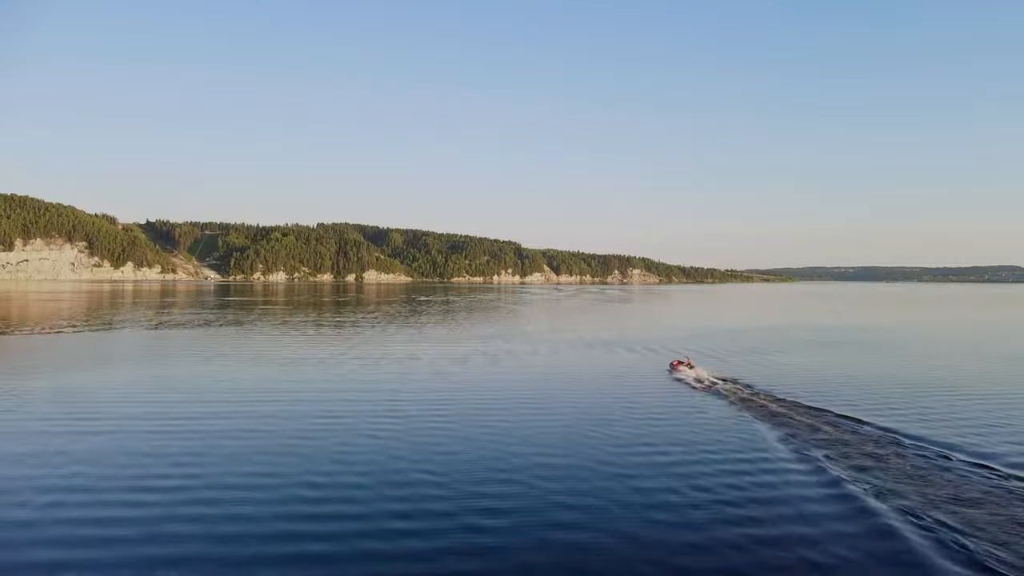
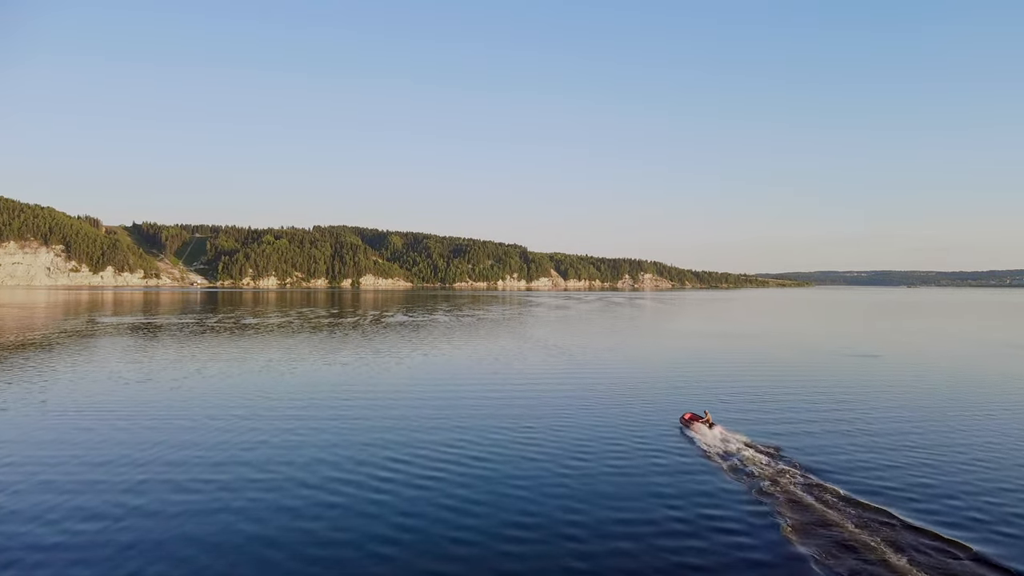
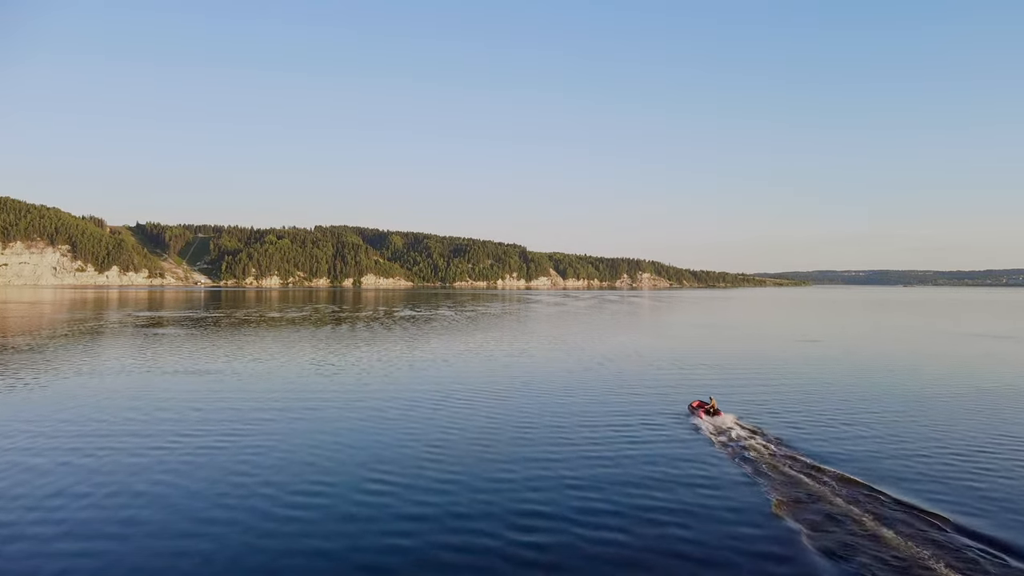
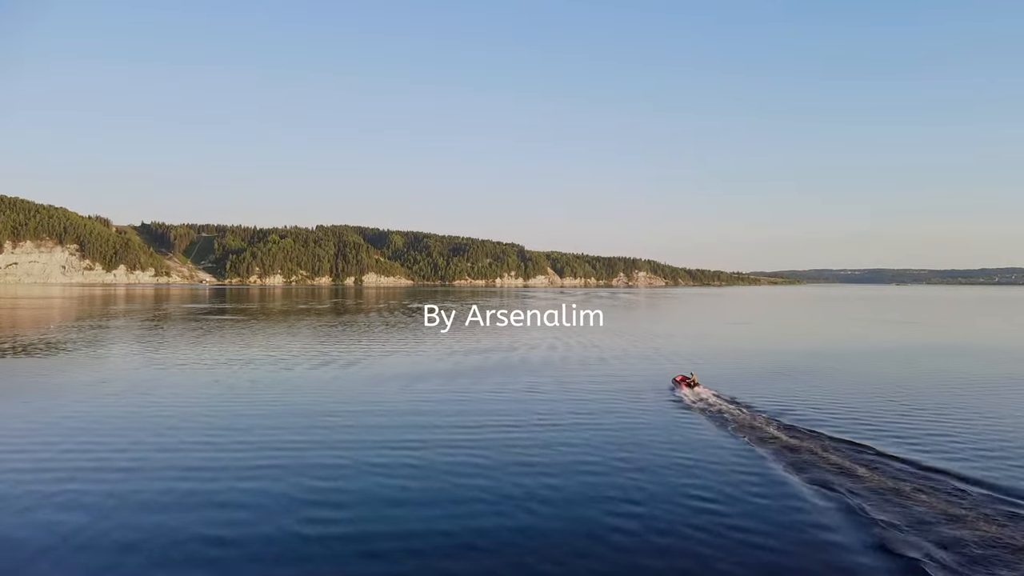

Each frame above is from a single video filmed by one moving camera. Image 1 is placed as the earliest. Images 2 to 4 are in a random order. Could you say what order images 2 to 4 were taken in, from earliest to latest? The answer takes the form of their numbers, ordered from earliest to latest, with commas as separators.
4, 3, 2
